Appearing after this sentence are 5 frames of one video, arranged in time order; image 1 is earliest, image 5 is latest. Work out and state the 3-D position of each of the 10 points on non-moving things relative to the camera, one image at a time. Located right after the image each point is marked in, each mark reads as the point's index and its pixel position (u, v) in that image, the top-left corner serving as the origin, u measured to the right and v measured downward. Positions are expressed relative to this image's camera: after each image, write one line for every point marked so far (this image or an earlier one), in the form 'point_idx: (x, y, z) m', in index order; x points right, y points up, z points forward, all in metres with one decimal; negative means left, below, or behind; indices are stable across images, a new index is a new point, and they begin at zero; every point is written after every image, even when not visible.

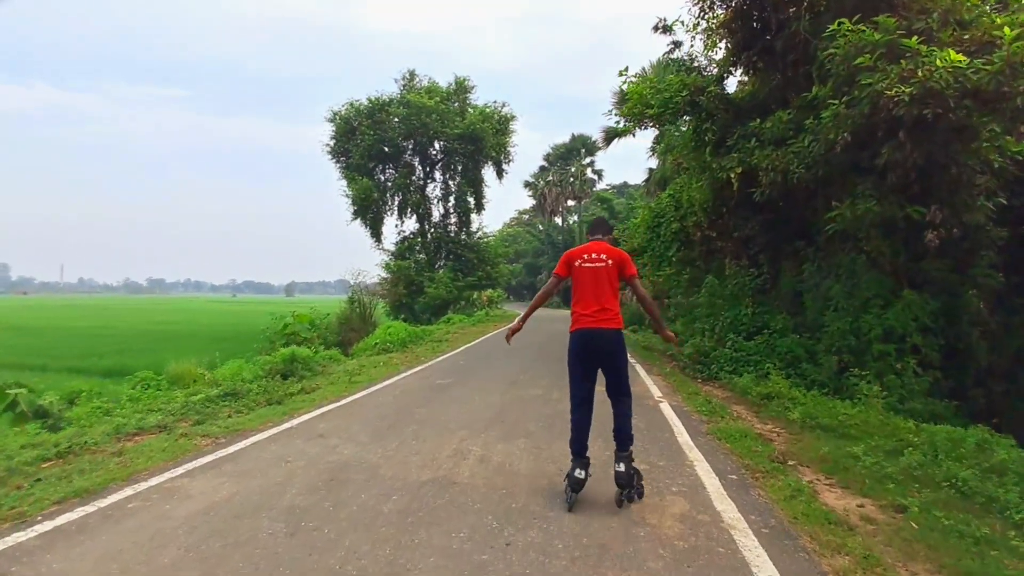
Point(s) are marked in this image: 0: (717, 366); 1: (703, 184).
0: (+3.6, -1.3, +11.7) m
1: (+3.7, +2.0, +12.9) m
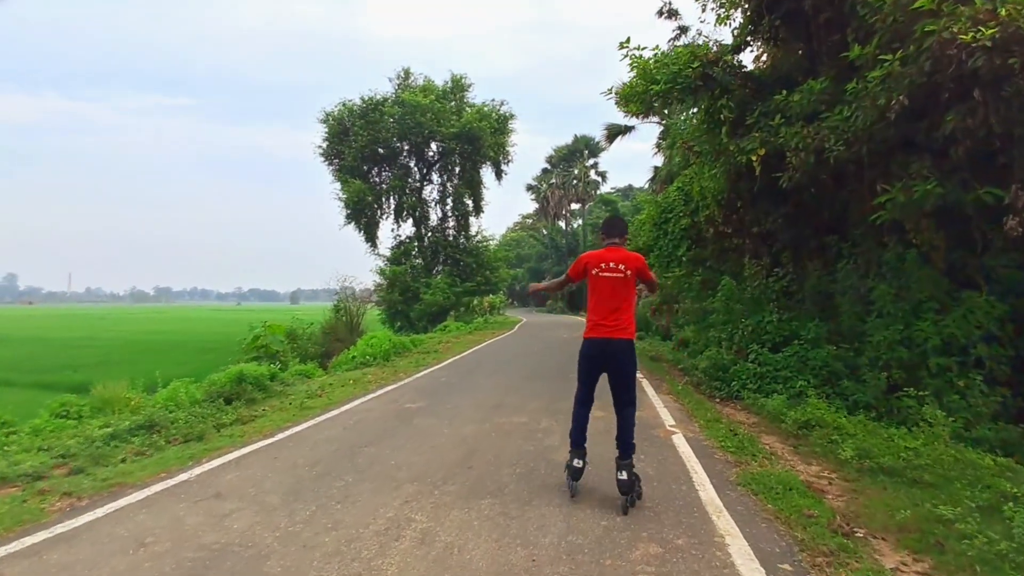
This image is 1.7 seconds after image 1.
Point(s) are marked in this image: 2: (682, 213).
0: (+3.4, -1.4, +10.0) m
1: (+3.4, +2.0, +11.2) m
2: (+3.5, +1.5, +14.0) m
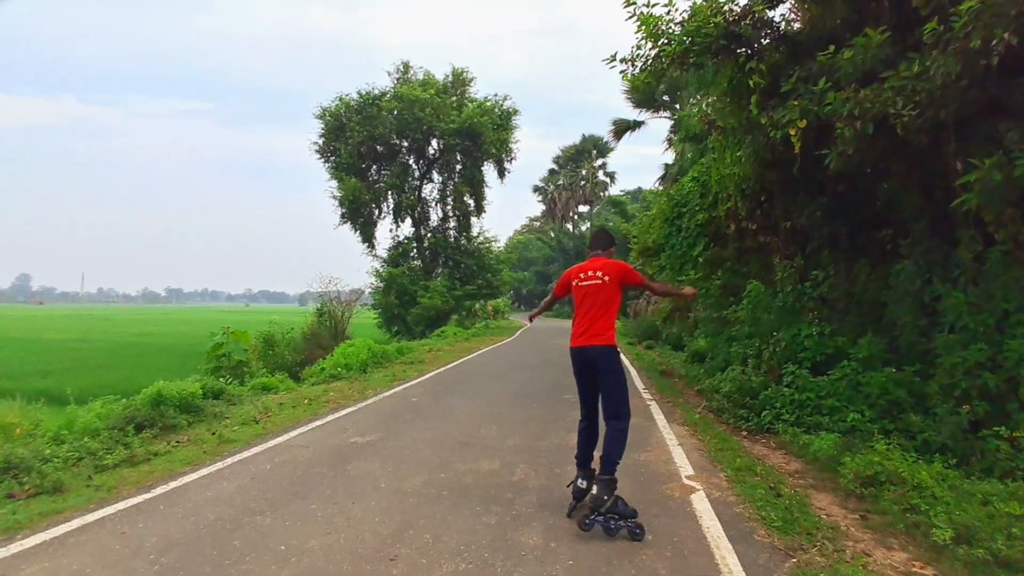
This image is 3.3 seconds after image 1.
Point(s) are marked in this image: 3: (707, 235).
0: (+3.1, -1.5, +8.1) m
1: (+3.2, +1.9, +9.3) m
2: (+3.3, +1.4, +12.1) m
3: (+3.4, +0.9, +11.9) m
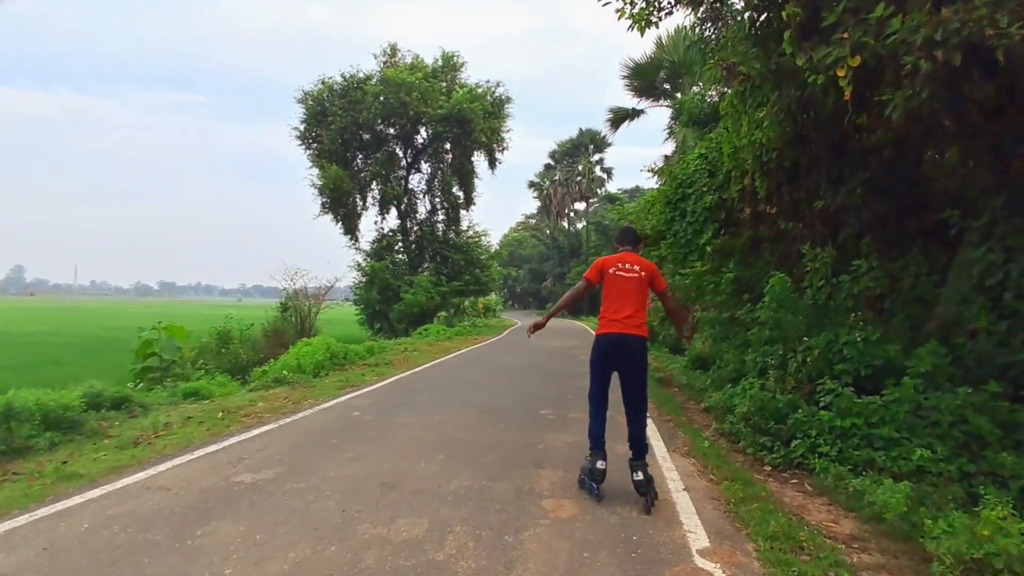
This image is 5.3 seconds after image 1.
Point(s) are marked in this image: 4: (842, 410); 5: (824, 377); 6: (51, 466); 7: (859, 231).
0: (+2.7, -1.4, +6.2) m
1: (+2.8, +1.9, +7.4) m
2: (+2.9, +1.5, +10.2) m
3: (+3.0, +1.0, +10.0) m
4: (+3.0, -1.1, +6.0) m
5: (+3.1, -0.9, +6.7) m
6: (-4.0, -1.5, +5.9) m
7: (+4.0, +0.7, +7.8) m
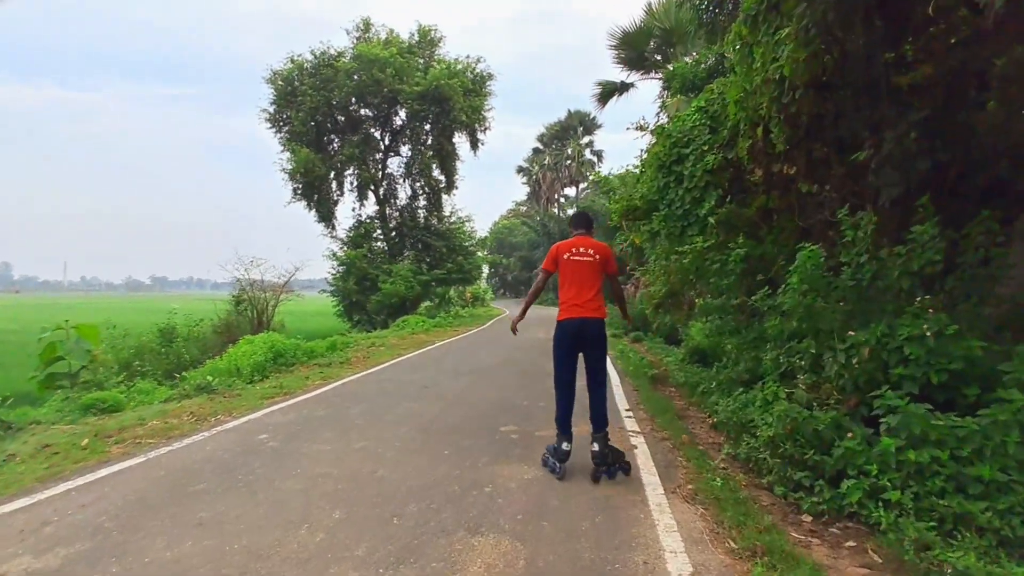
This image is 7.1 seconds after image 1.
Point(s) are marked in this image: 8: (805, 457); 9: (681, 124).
0: (+2.2, -1.2, +4.4) m
1: (+2.3, +2.1, +5.5) m
2: (+2.4, +1.7, +8.3) m
3: (+2.5, +1.2, +8.1) m
4: (+2.5, -0.9, +4.2) m
5: (+2.7, -0.7, +4.9) m
6: (-4.4, -1.5, +4.0) m
7: (+3.5, +0.9, +6.0) m
8: (+2.1, -1.2, +4.8) m
9: (+2.2, +2.1, +8.7) m
